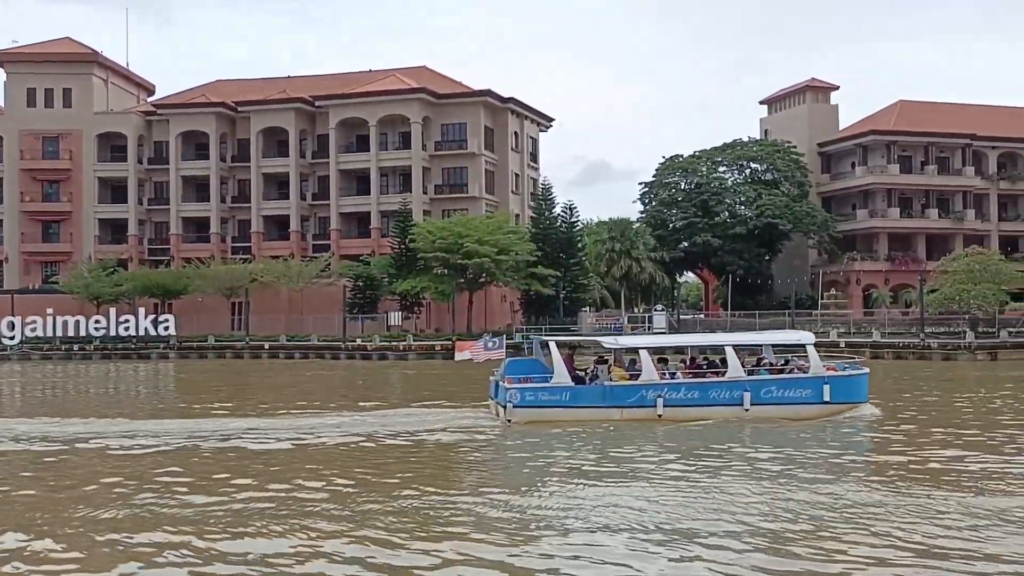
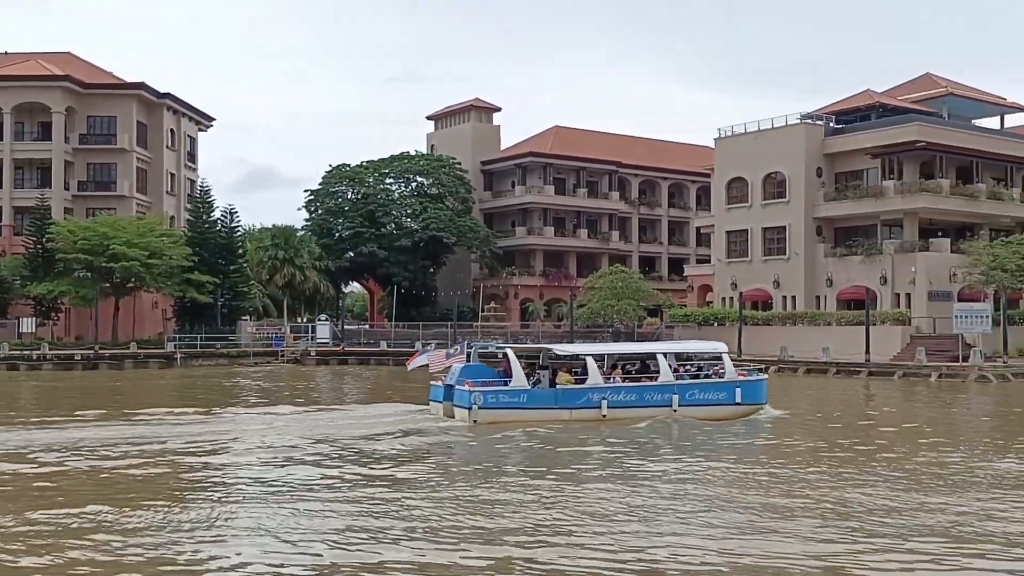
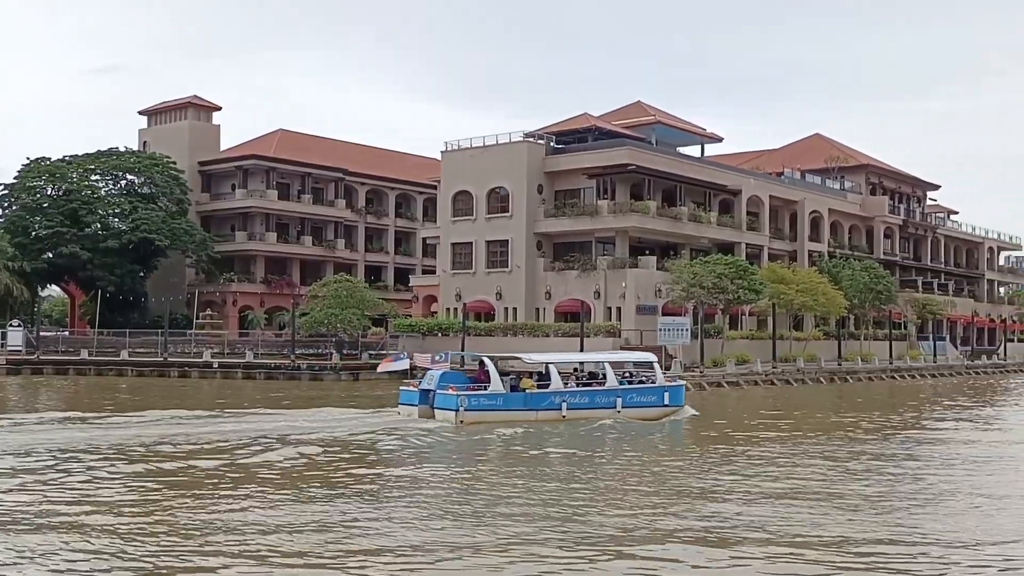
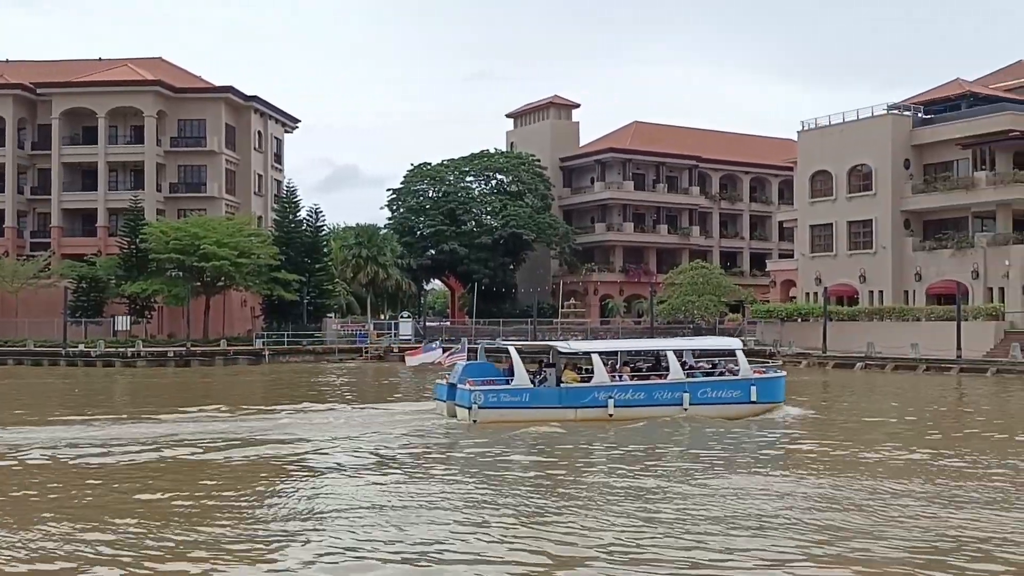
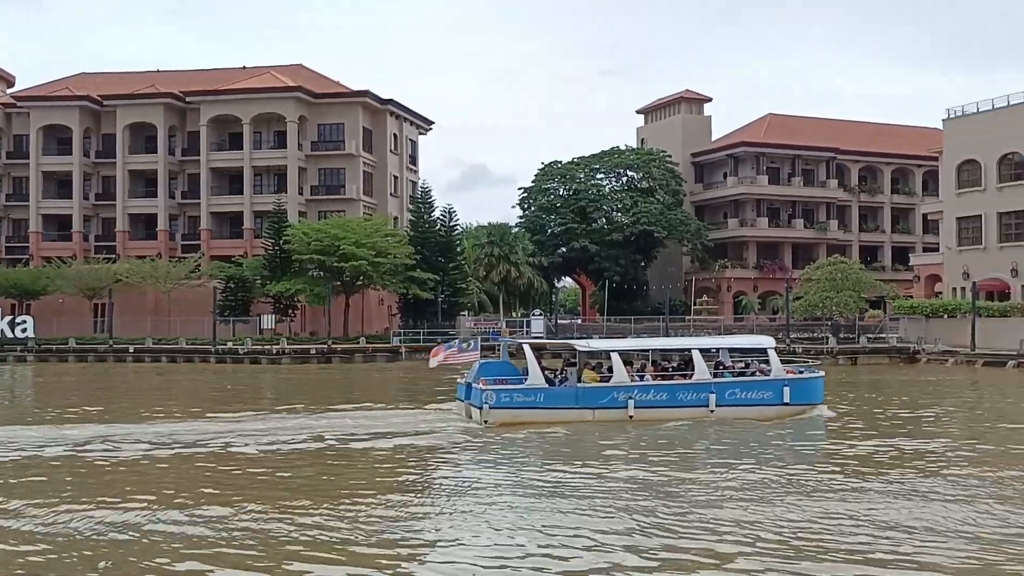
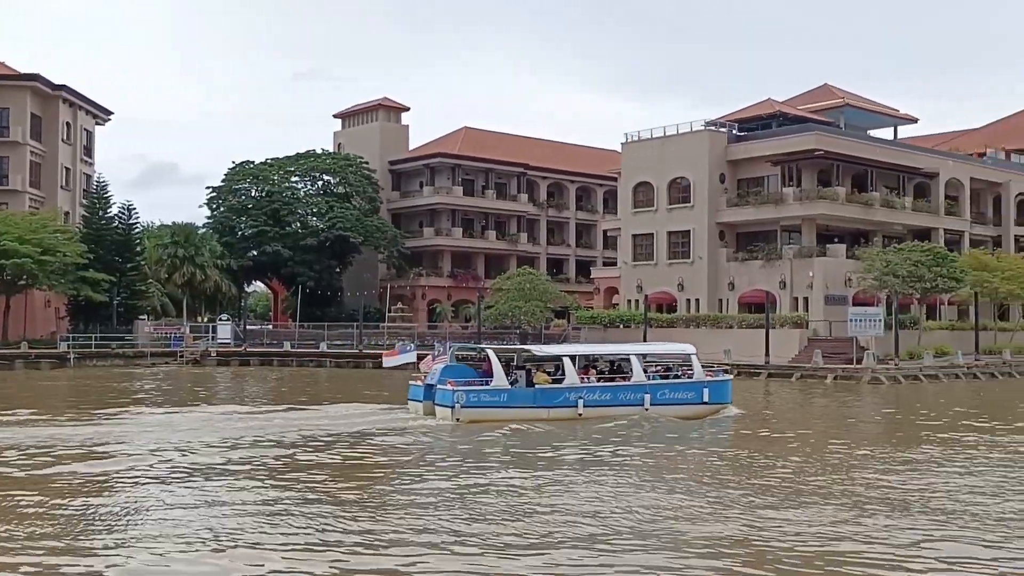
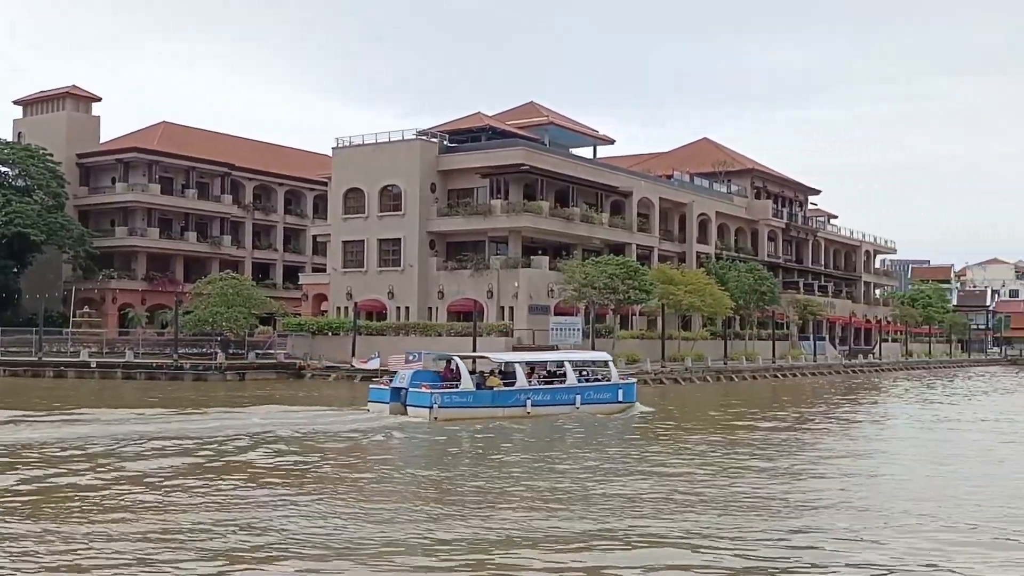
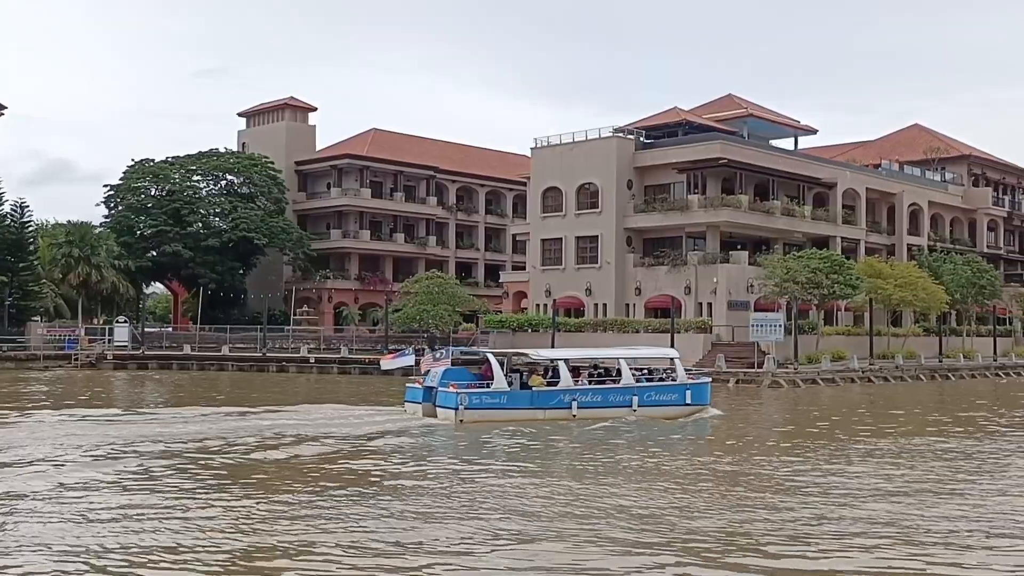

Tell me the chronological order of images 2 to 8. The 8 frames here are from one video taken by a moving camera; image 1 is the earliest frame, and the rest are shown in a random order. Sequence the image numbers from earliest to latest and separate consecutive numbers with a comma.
5, 4, 2, 6, 8, 3, 7
